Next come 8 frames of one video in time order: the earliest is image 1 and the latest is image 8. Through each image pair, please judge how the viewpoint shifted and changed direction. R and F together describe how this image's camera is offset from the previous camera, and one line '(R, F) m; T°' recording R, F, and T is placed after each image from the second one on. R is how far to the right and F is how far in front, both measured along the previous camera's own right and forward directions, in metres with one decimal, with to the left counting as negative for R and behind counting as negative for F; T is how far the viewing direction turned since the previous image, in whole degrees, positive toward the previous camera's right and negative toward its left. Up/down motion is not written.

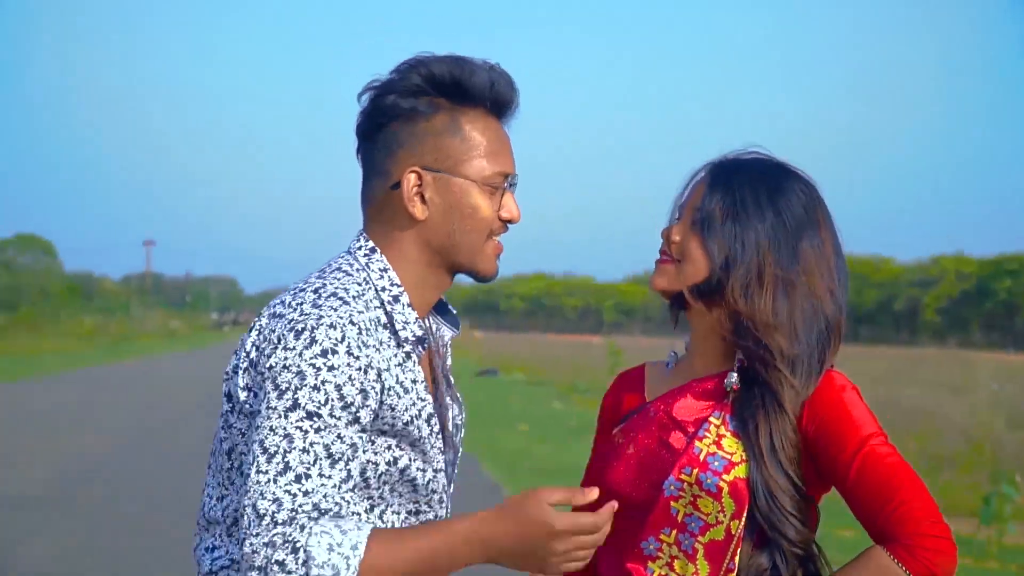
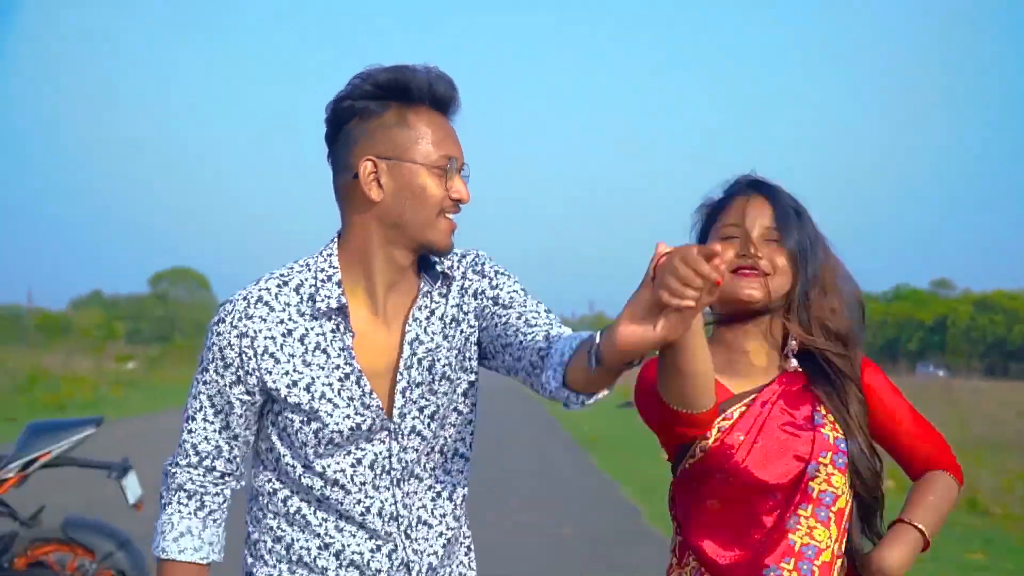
(+0.5, +0.1) m; -10°
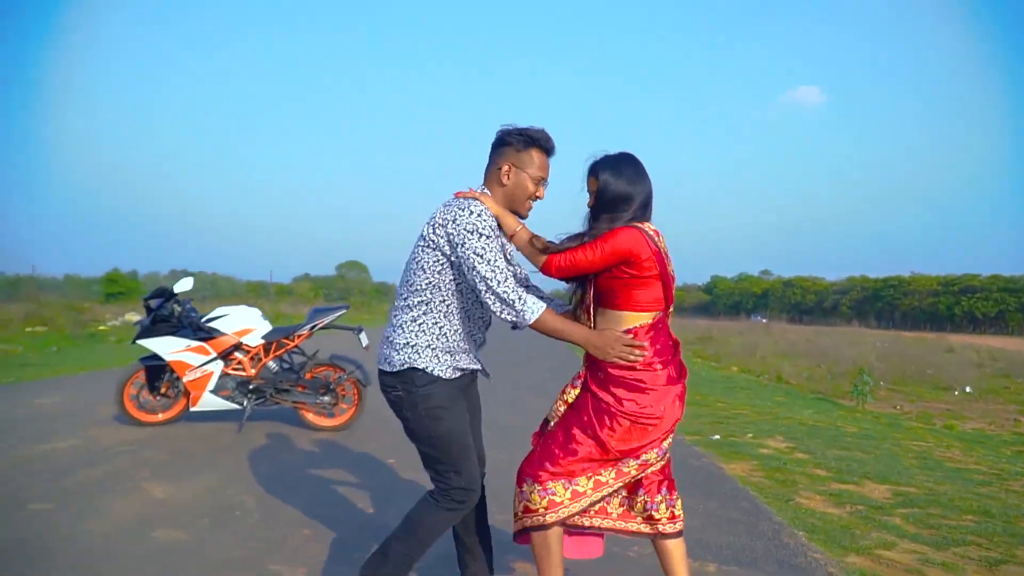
(+0.7, -3.5) m; -9°
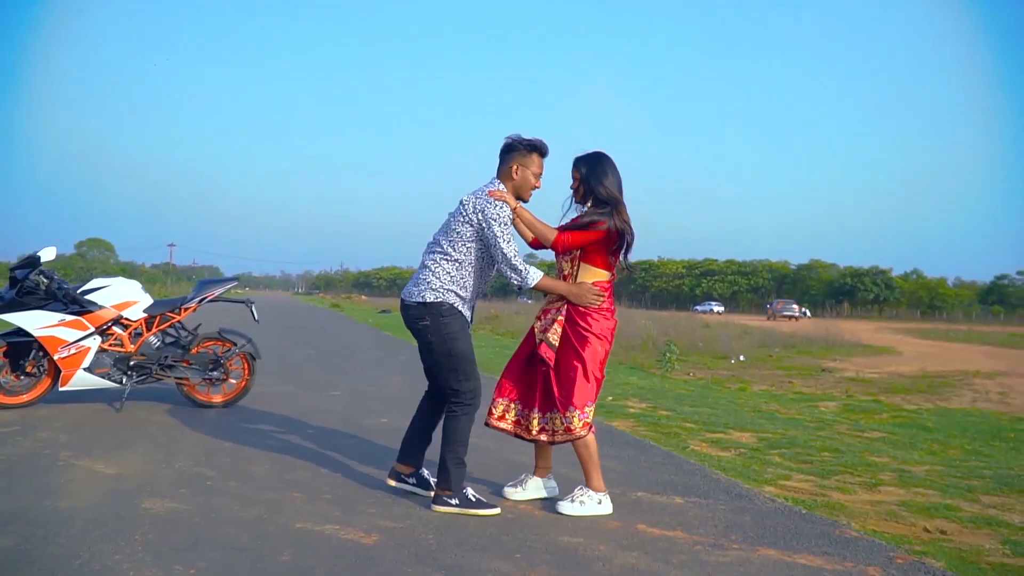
(-1.2, -0.1) m; +16°
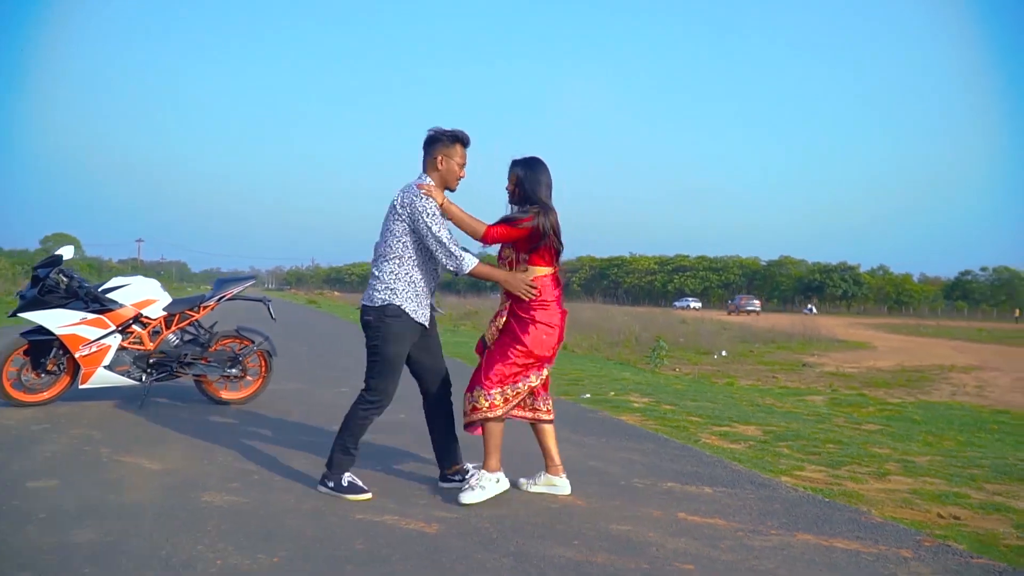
(-0.4, -0.2) m; +2°
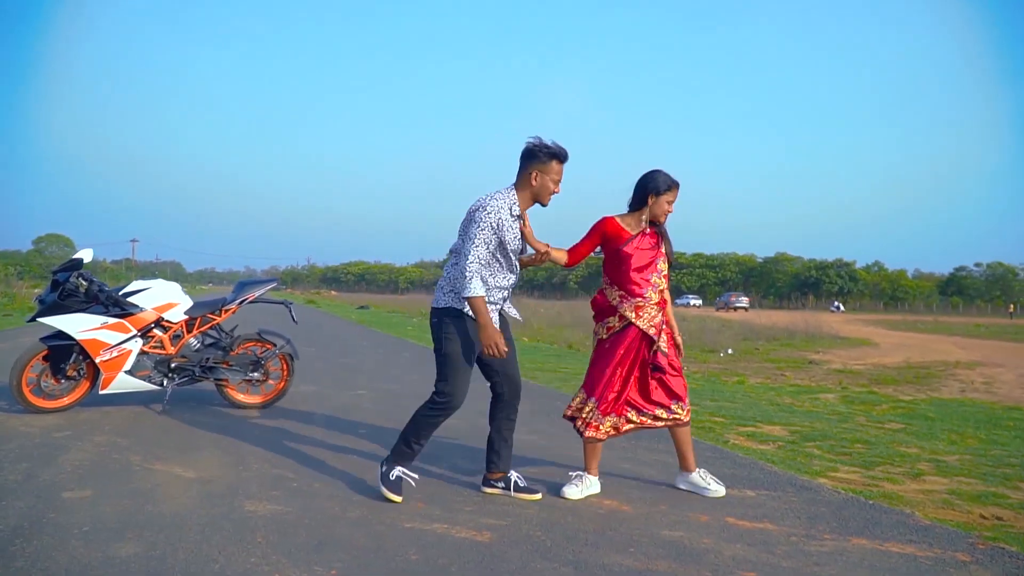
(-0.3, +0.1) m; 0°
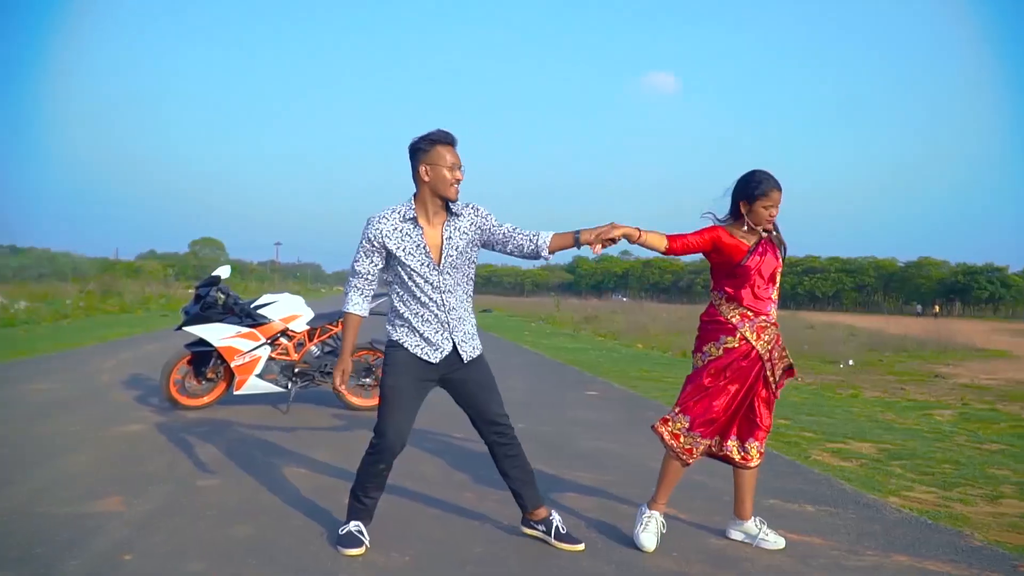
(+0.3, -0.5) m; -9°
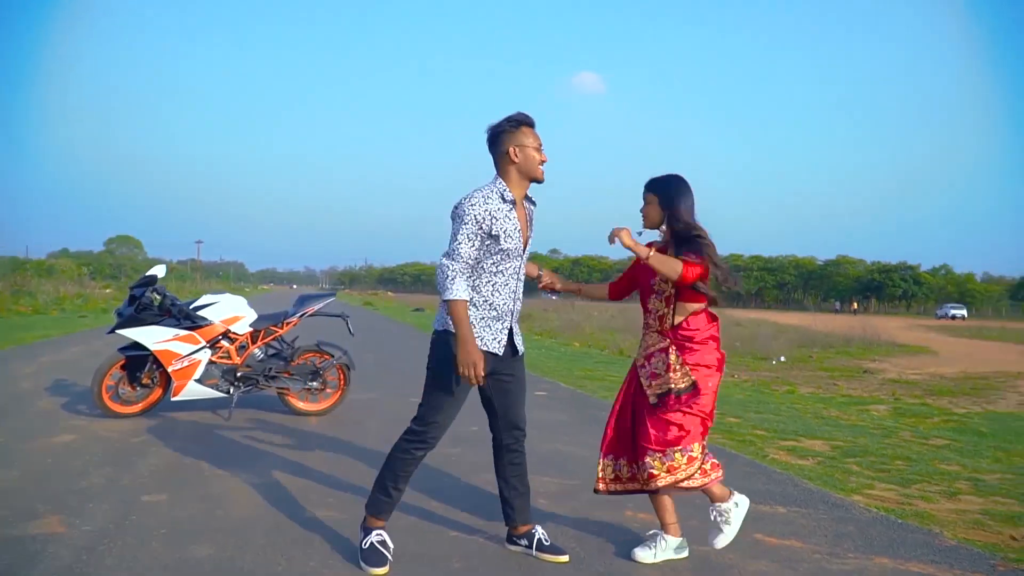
(-0.2, +0.2) m; +5°
